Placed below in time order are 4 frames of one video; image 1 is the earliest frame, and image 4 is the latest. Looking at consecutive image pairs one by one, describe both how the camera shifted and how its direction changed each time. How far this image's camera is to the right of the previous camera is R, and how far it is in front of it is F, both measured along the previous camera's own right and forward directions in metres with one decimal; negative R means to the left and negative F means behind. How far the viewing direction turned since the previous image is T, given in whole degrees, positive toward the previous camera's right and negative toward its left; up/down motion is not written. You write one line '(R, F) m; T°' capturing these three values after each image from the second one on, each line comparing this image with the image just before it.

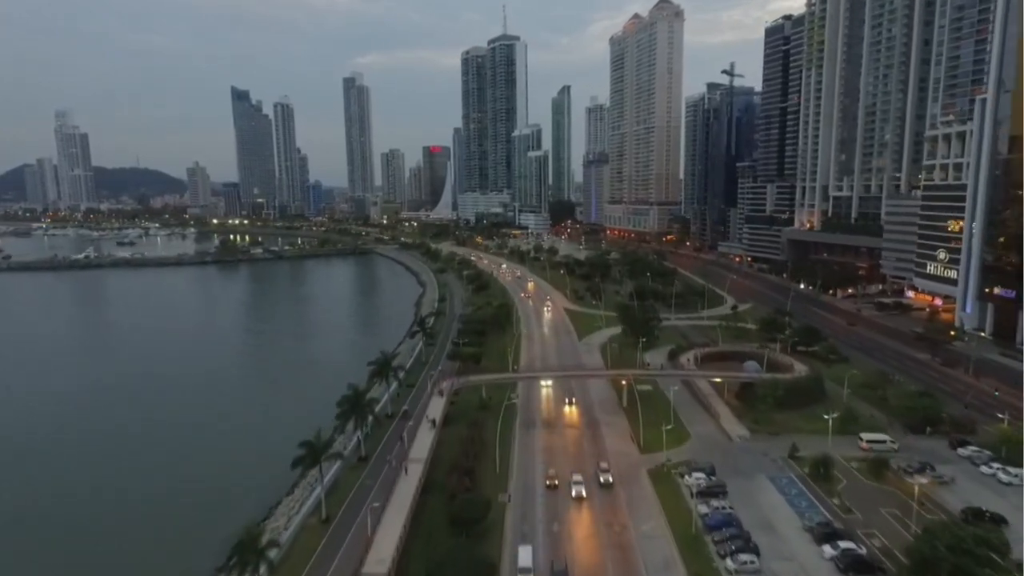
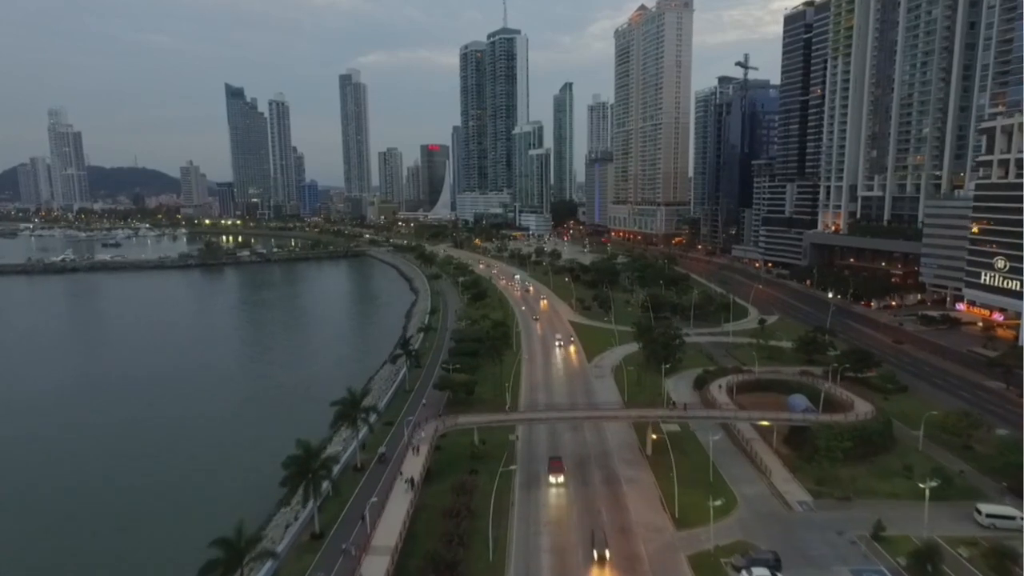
(+0.1, +8.2) m; 0°
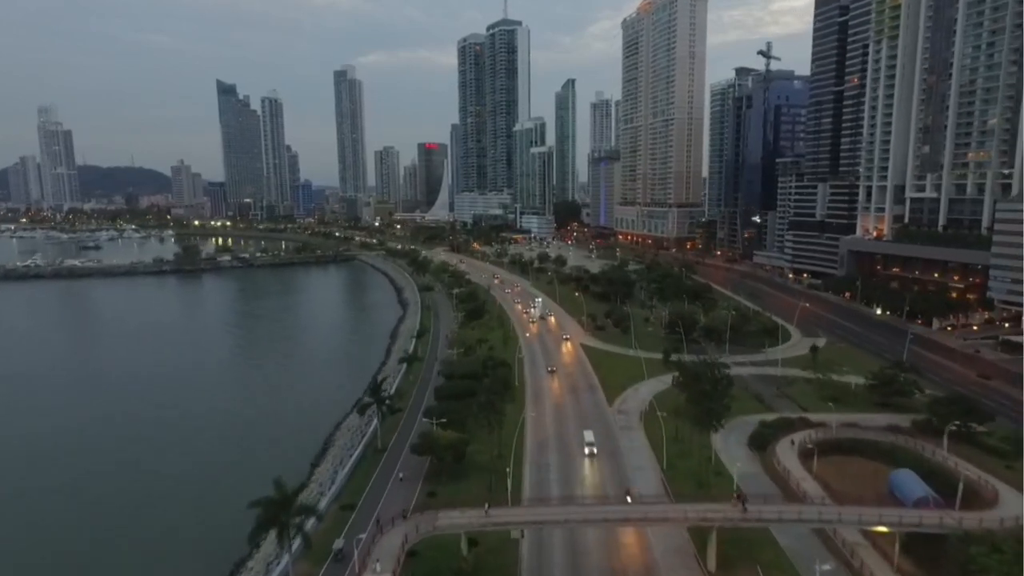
(-0.2, +10.9) m; 0°
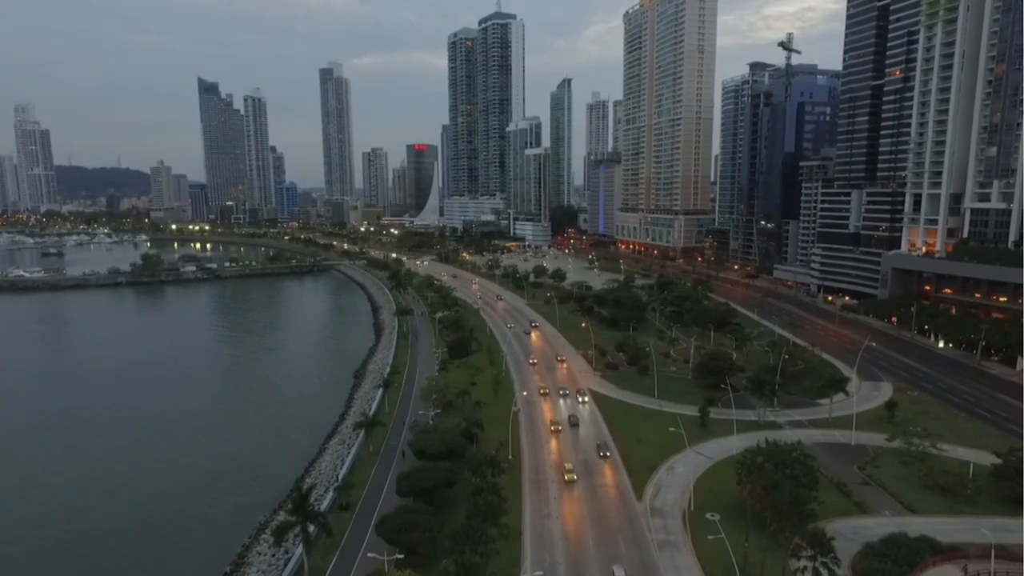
(0.0, +12.3) m; +1°
